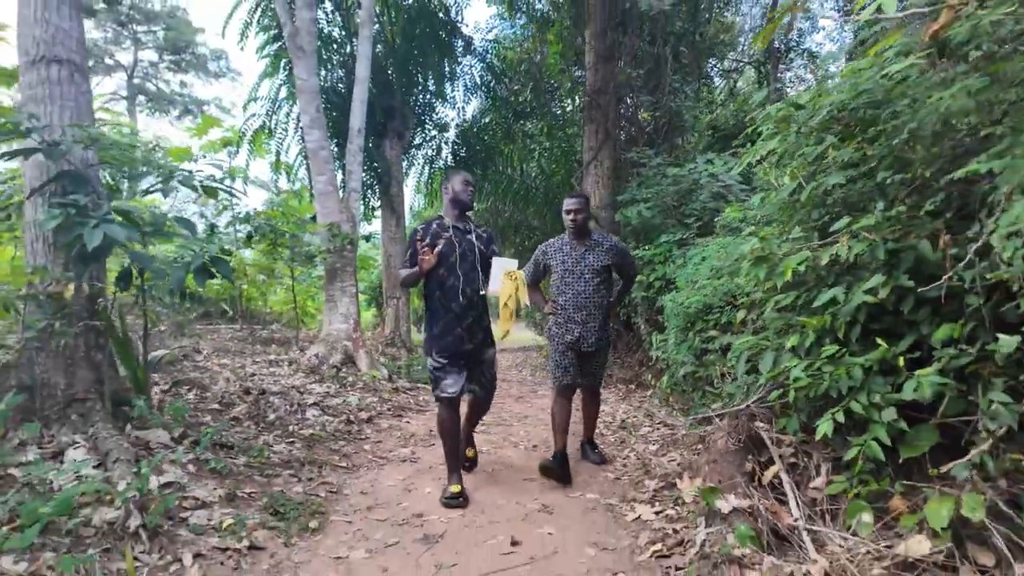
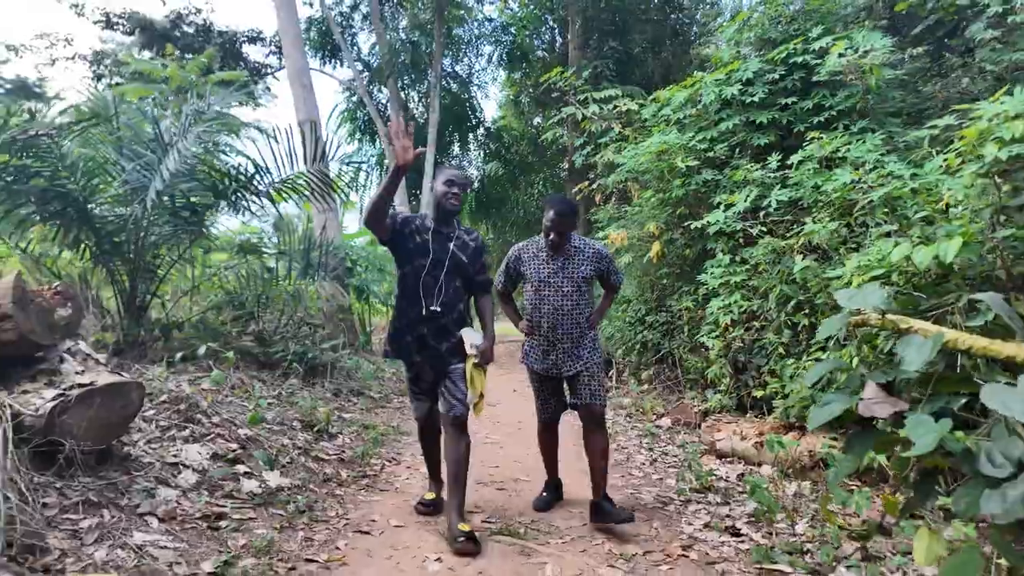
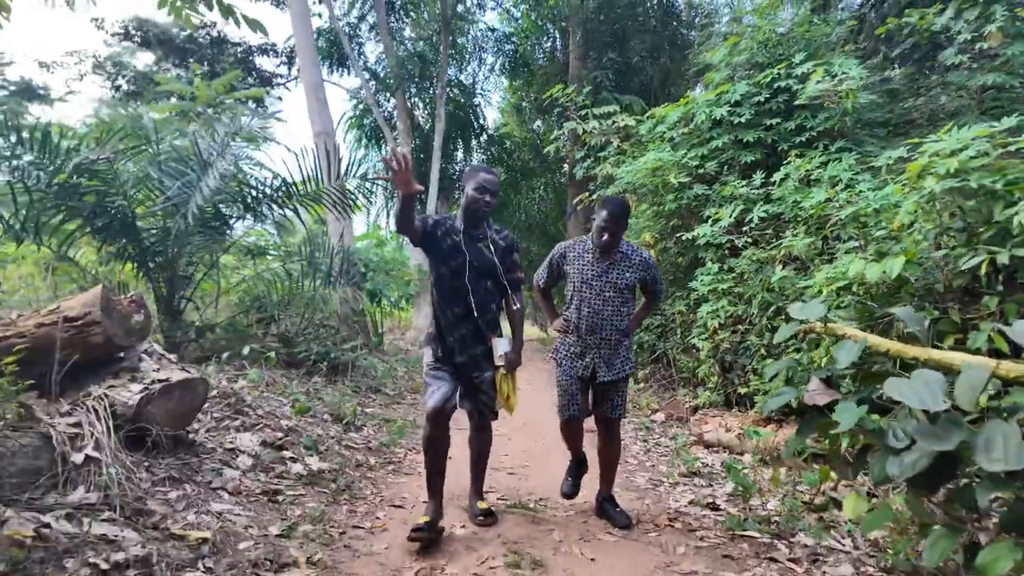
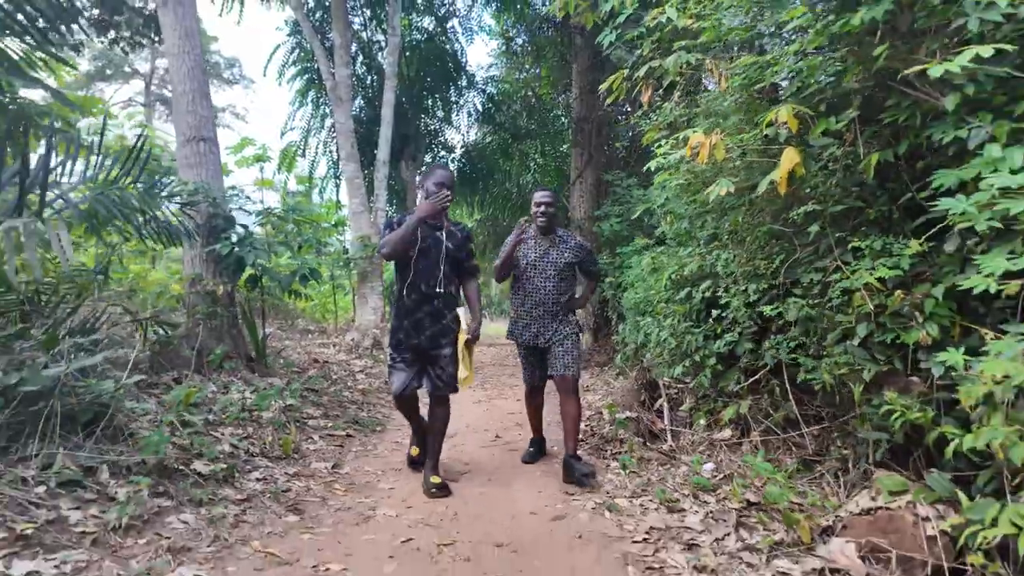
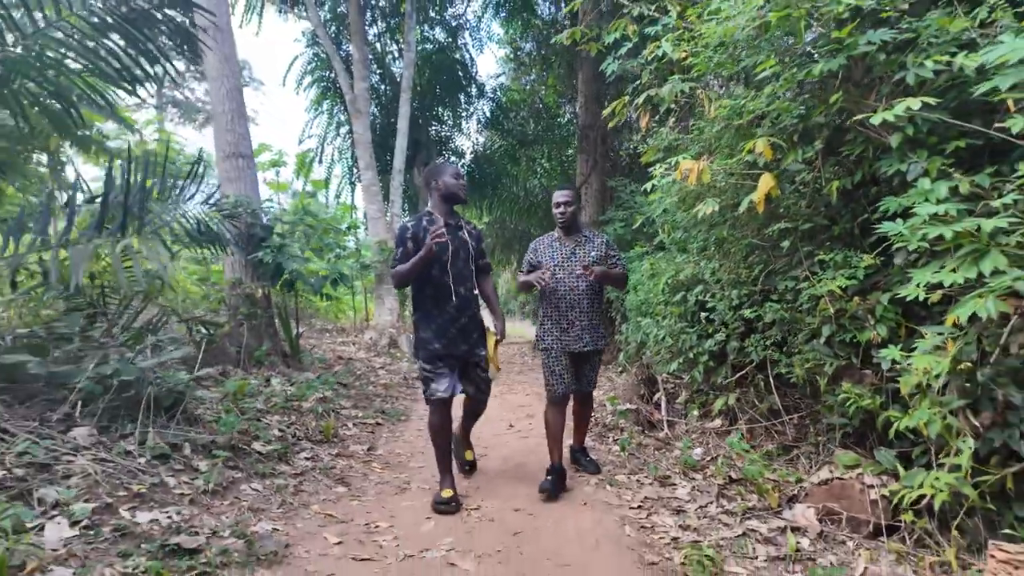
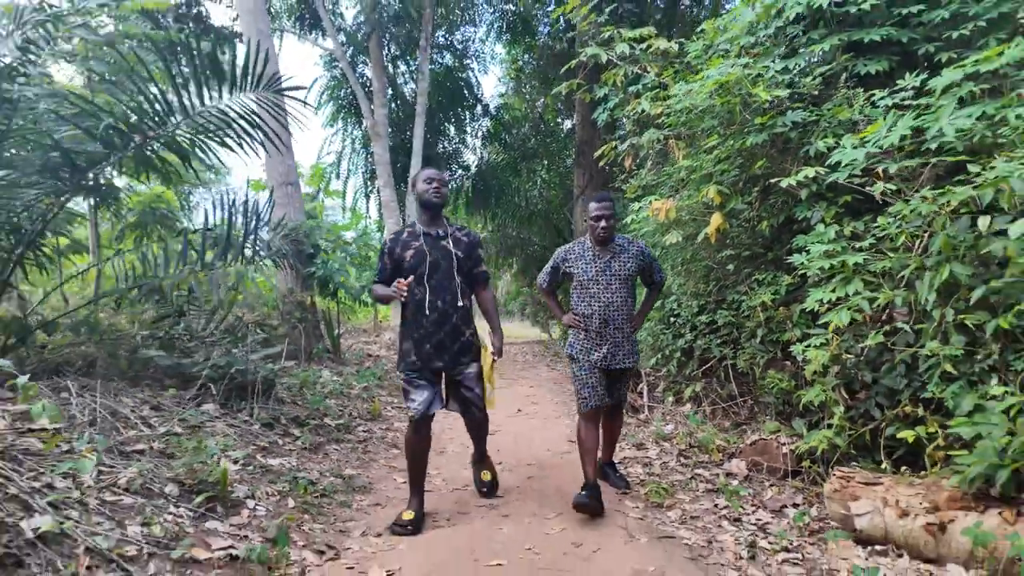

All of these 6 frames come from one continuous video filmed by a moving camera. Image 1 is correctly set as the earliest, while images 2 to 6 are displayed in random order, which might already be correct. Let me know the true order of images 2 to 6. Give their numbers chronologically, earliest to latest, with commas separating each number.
4, 5, 6, 2, 3
